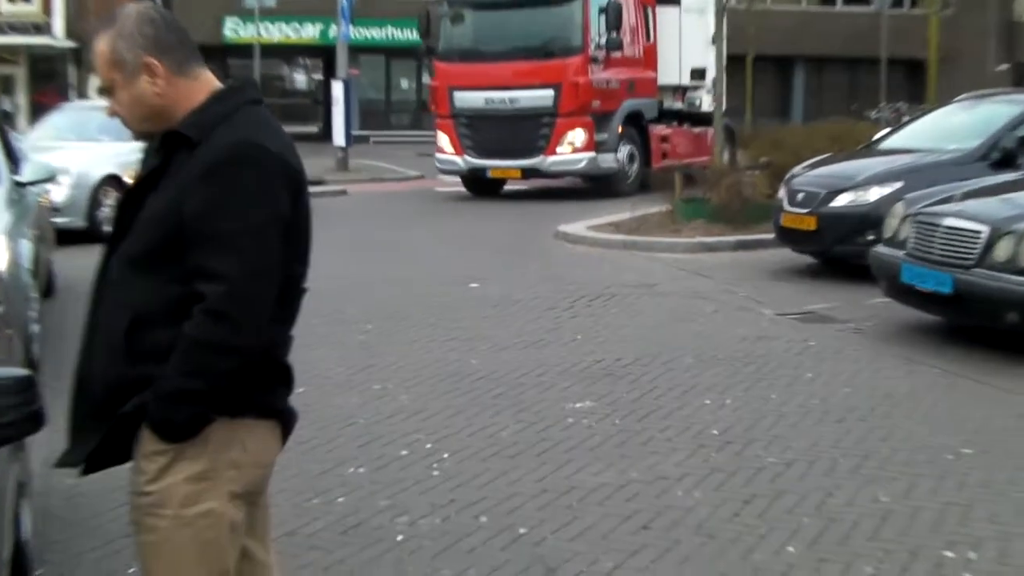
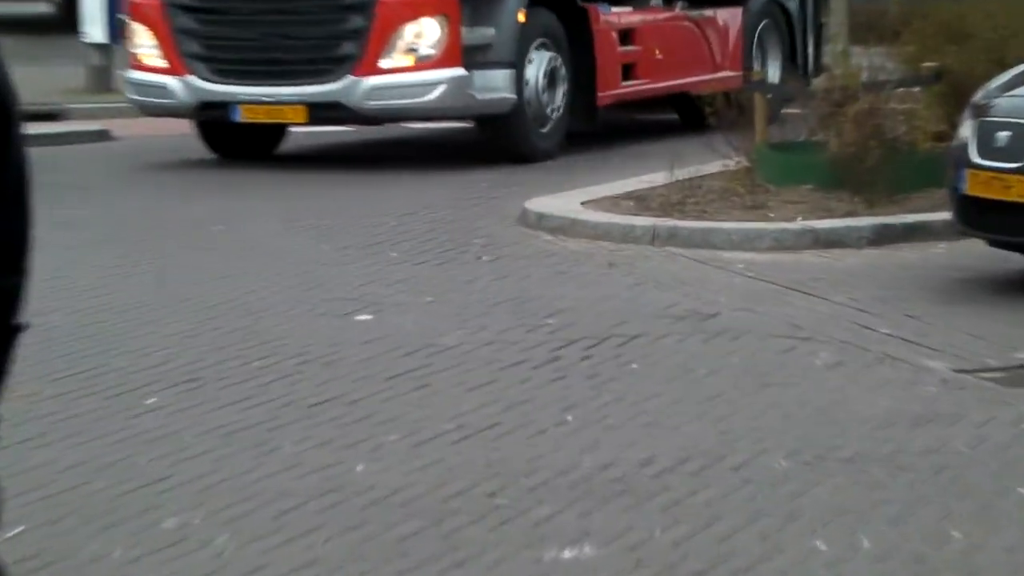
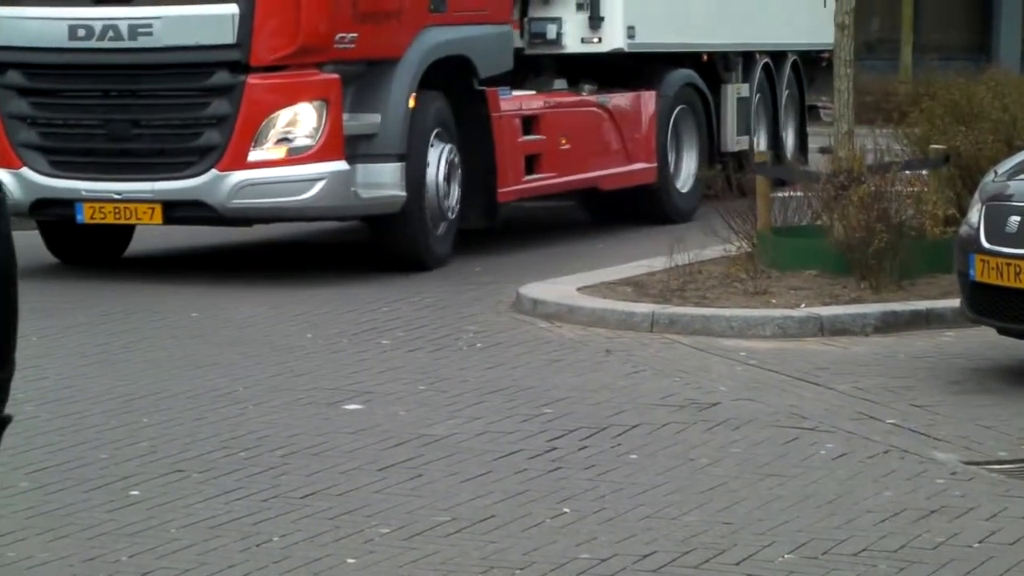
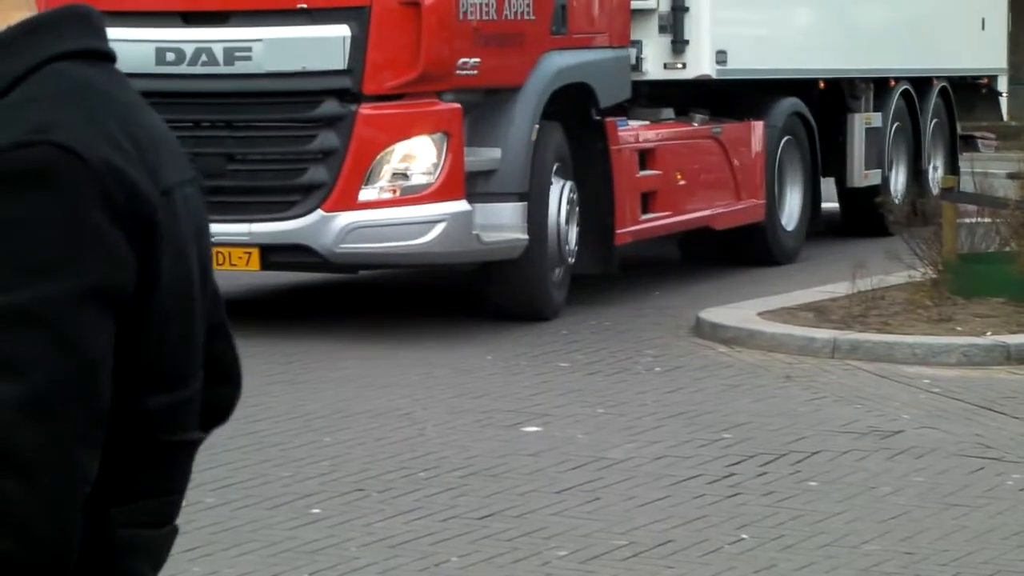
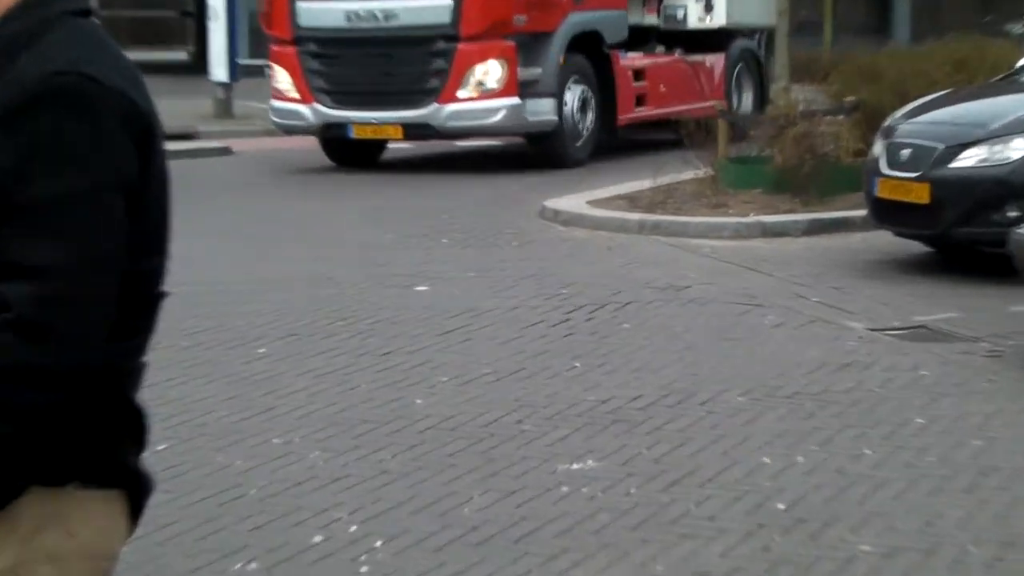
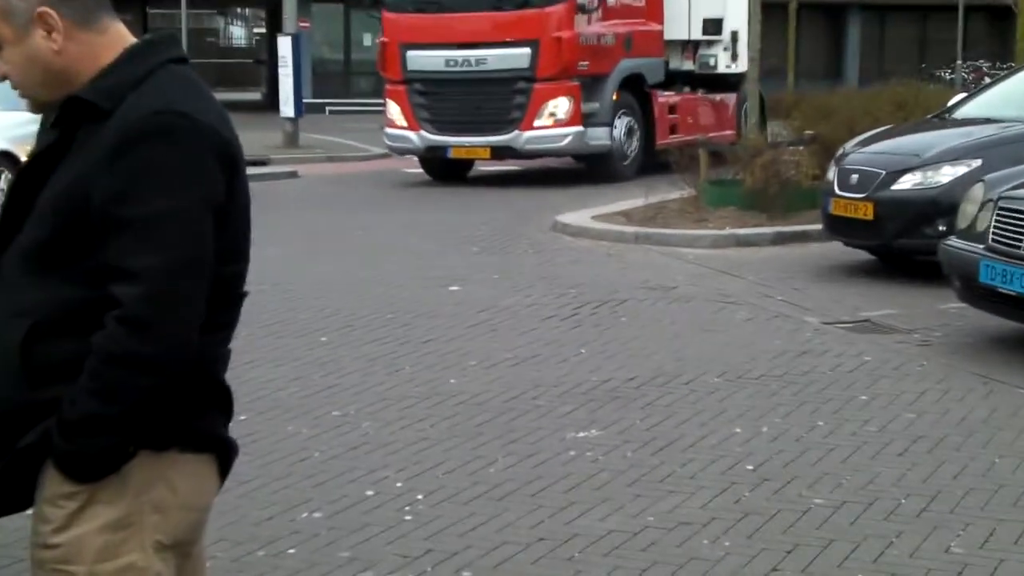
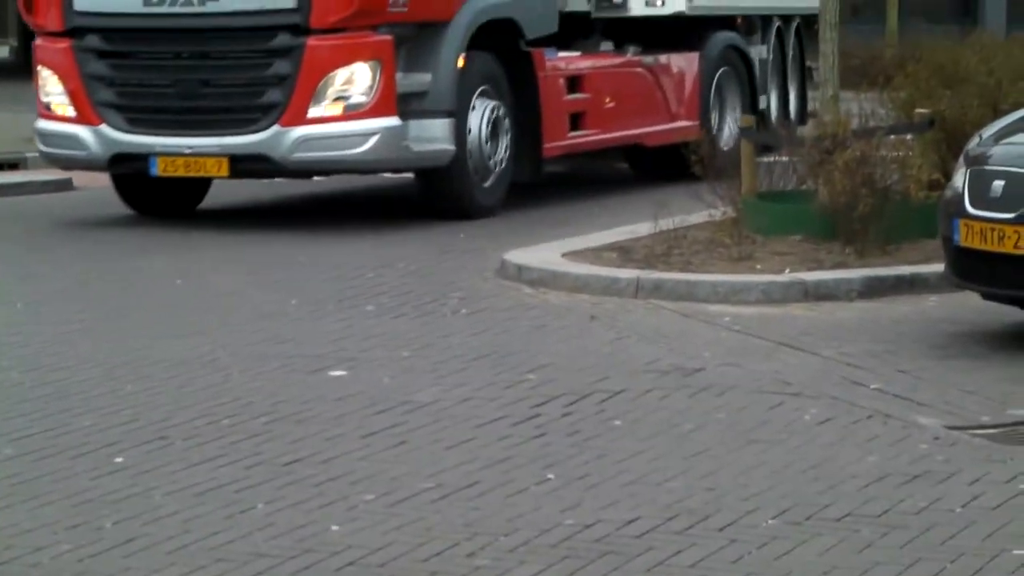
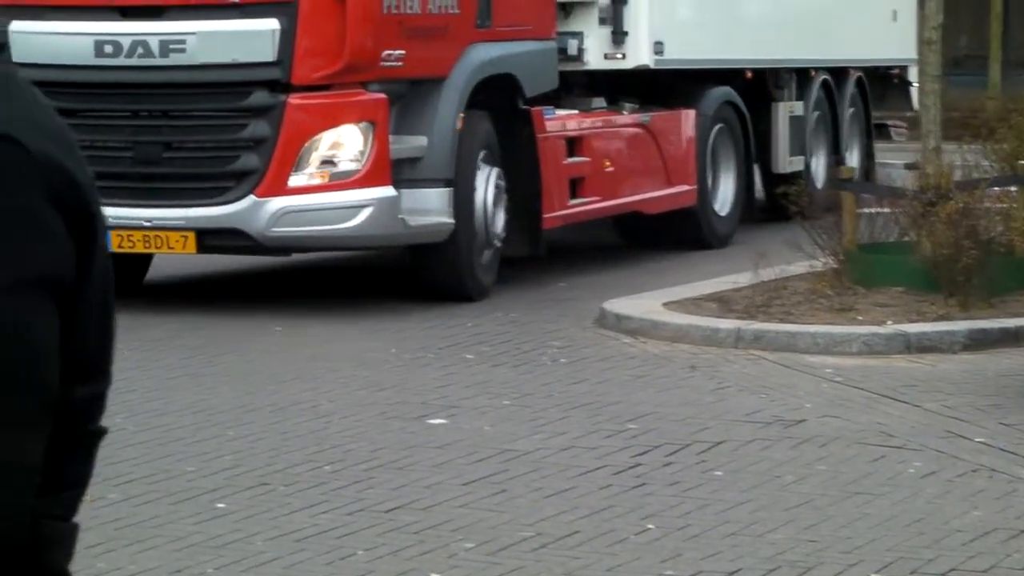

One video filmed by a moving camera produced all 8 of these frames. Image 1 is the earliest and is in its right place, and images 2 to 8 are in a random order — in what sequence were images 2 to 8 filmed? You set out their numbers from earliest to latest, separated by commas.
6, 5, 2, 7, 3, 8, 4
